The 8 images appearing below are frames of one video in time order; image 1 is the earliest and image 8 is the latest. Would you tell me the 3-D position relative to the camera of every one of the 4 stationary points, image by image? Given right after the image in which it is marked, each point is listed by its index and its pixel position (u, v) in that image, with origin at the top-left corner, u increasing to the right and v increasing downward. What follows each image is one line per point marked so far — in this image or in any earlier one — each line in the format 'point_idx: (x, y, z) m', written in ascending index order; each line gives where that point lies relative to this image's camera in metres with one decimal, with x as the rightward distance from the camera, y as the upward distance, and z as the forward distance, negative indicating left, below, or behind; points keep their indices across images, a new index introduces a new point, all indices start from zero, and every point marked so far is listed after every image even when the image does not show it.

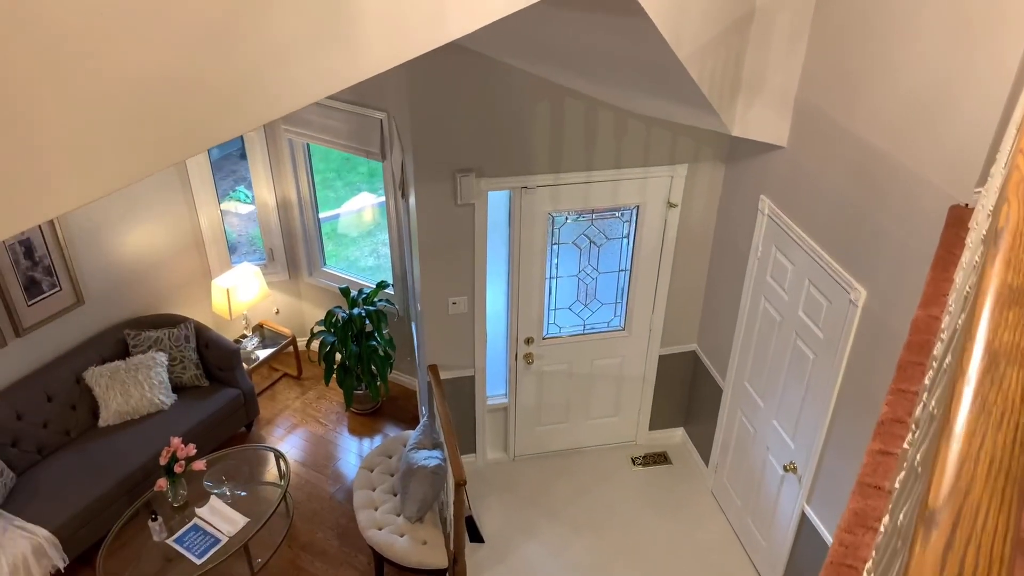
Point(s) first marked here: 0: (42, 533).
0: (-2.3, -1.2, +3.9) m
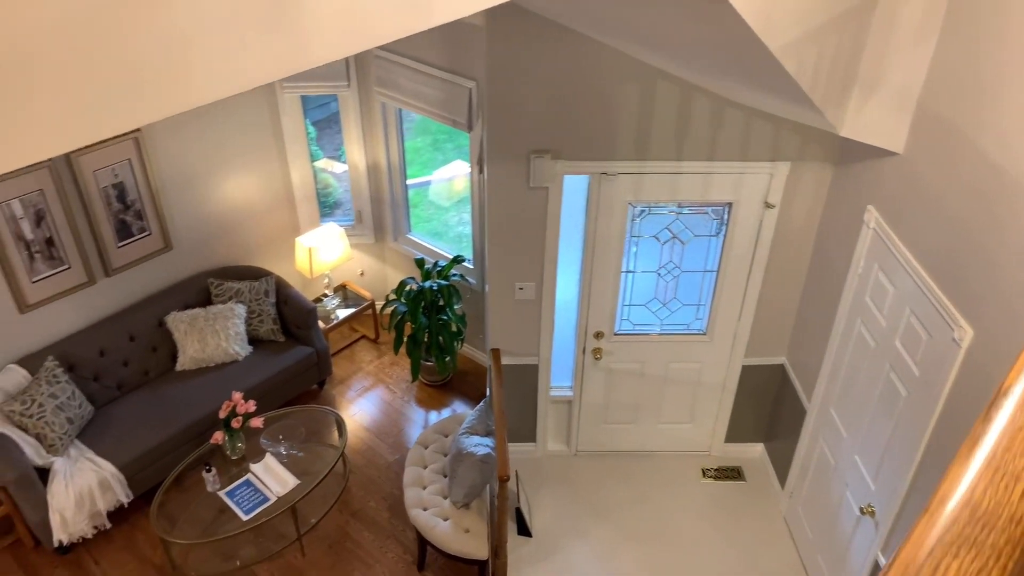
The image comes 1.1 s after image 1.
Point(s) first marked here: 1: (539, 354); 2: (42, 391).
0: (-2.0, -0.9, +4.1) m
1: (+0.1, -0.3, +4.0) m
2: (-2.4, -0.5, +4.1) m
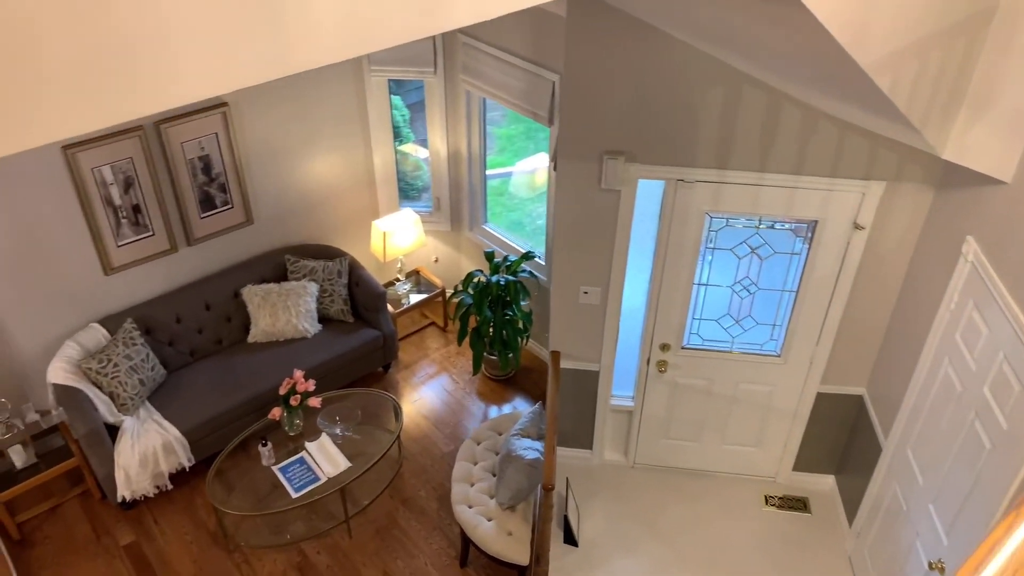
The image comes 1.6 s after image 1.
0: (-1.8, -0.7, +4.2) m
1: (+0.4, -0.4, +3.9) m
2: (-2.1, -0.3, +4.2) m
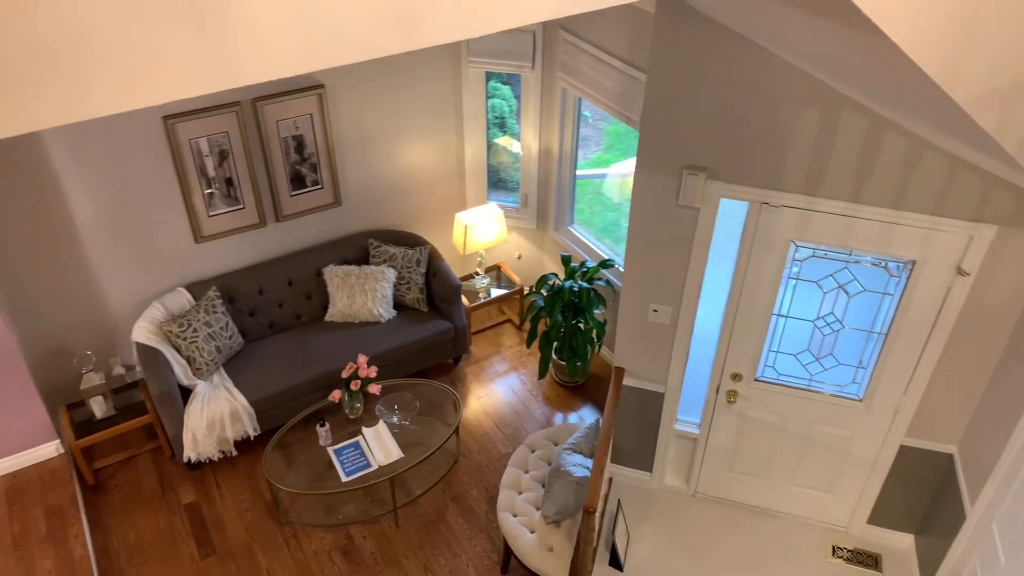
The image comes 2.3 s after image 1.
0: (-1.4, -0.6, +4.3) m
1: (+0.7, -0.4, +3.7) m
2: (-1.7, -0.2, +4.4) m
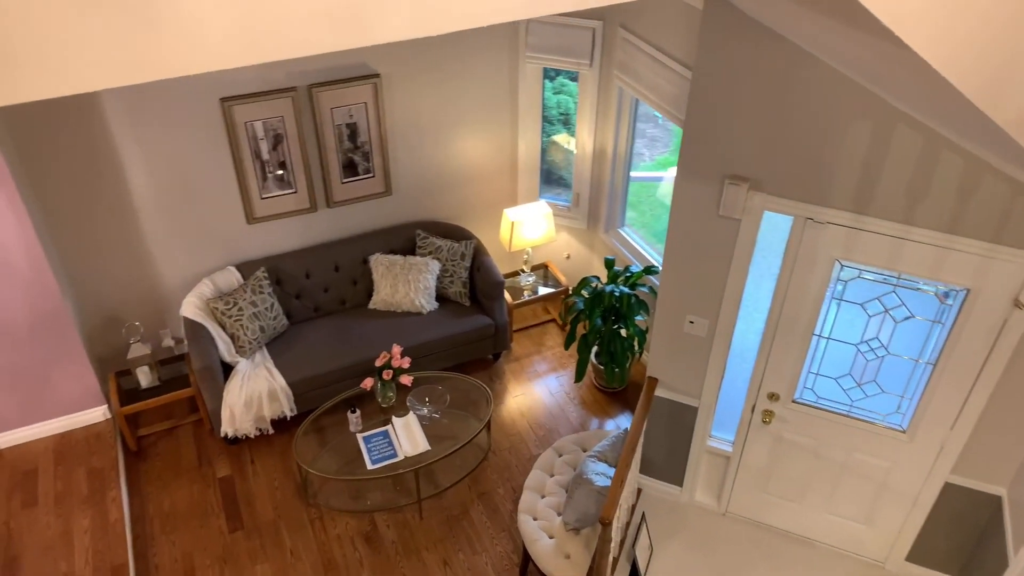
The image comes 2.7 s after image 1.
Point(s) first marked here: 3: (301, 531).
0: (-1.3, -0.5, +4.4) m
1: (+0.9, -0.5, +3.6) m
2: (-1.5, -0.1, +4.5) m
3: (-1.1, -1.2, +4.1) m
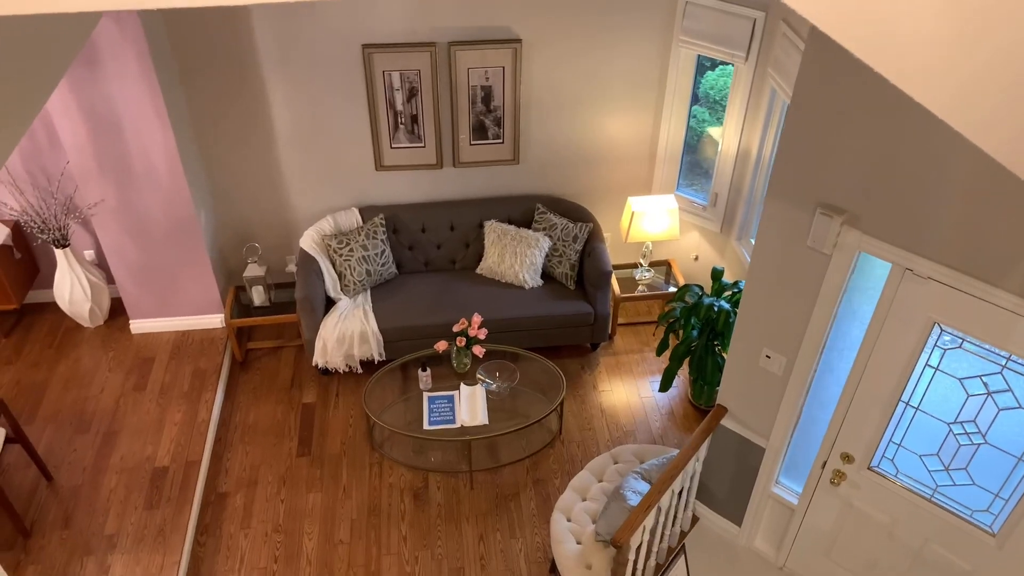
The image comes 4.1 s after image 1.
0: (-0.8, -0.2, +4.5) m
1: (+1.1, -0.6, +3.3) m
2: (-0.9, +0.3, +4.6) m
3: (-0.8, -1.0, +4.2) m
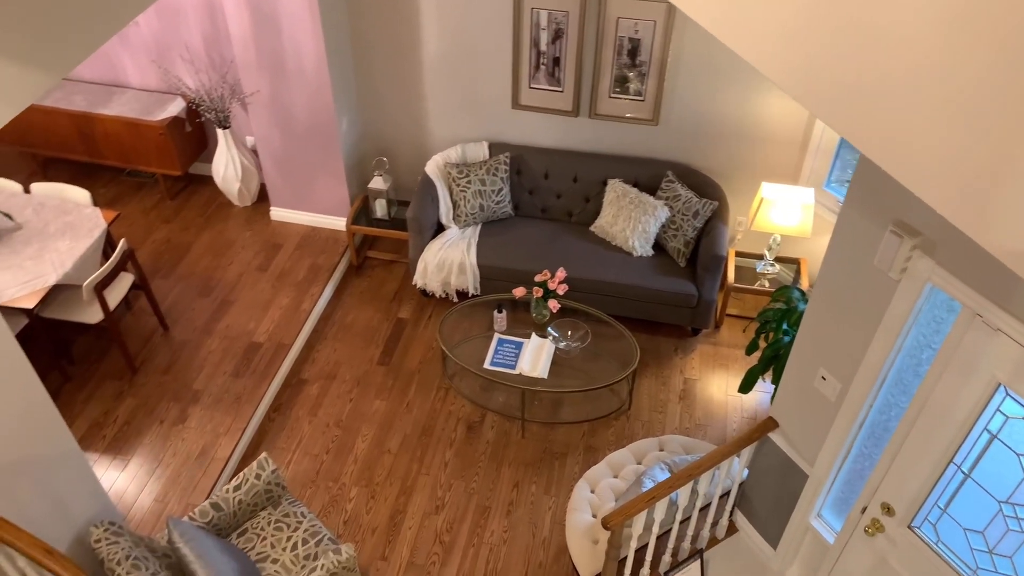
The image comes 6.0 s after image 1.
0: (-0.2, +0.2, +4.6) m
1: (+1.1, -0.7, +3.0) m
2: (-0.2, +0.7, +4.7) m
3: (-0.5, -0.6, +4.4) m
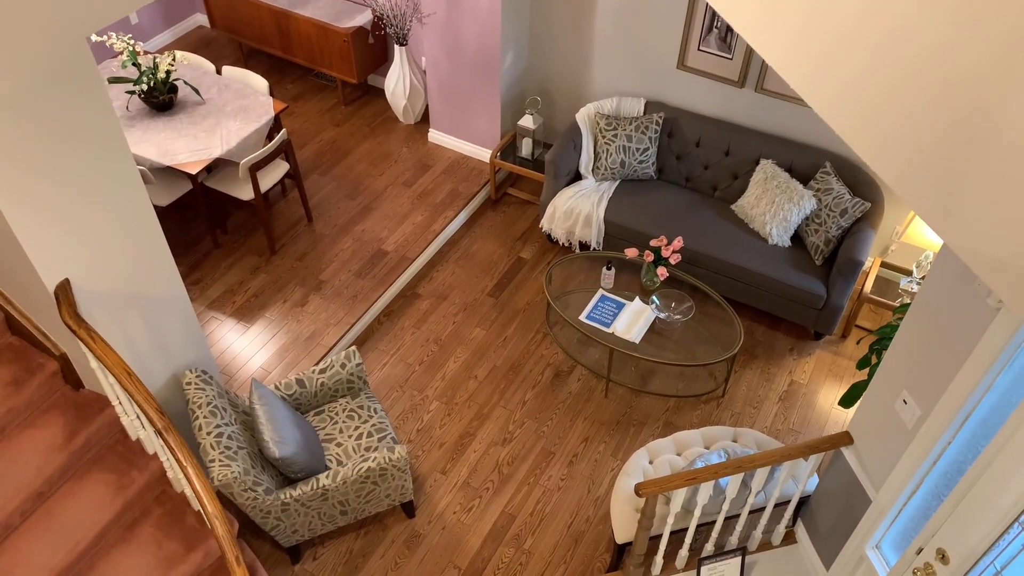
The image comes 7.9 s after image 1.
0: (+0.5, +0.4, +4.6) m
1: (+1.3, -0.7, +2.8) m
2: (+0.7, +0.9, +4.6) m
3: (+0.1, -0.2, +4.5) m
